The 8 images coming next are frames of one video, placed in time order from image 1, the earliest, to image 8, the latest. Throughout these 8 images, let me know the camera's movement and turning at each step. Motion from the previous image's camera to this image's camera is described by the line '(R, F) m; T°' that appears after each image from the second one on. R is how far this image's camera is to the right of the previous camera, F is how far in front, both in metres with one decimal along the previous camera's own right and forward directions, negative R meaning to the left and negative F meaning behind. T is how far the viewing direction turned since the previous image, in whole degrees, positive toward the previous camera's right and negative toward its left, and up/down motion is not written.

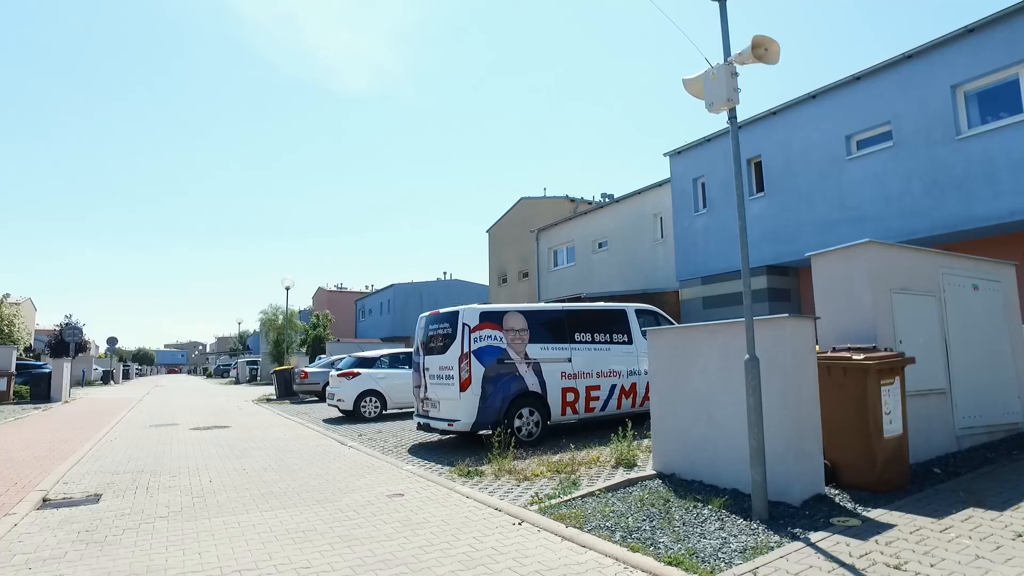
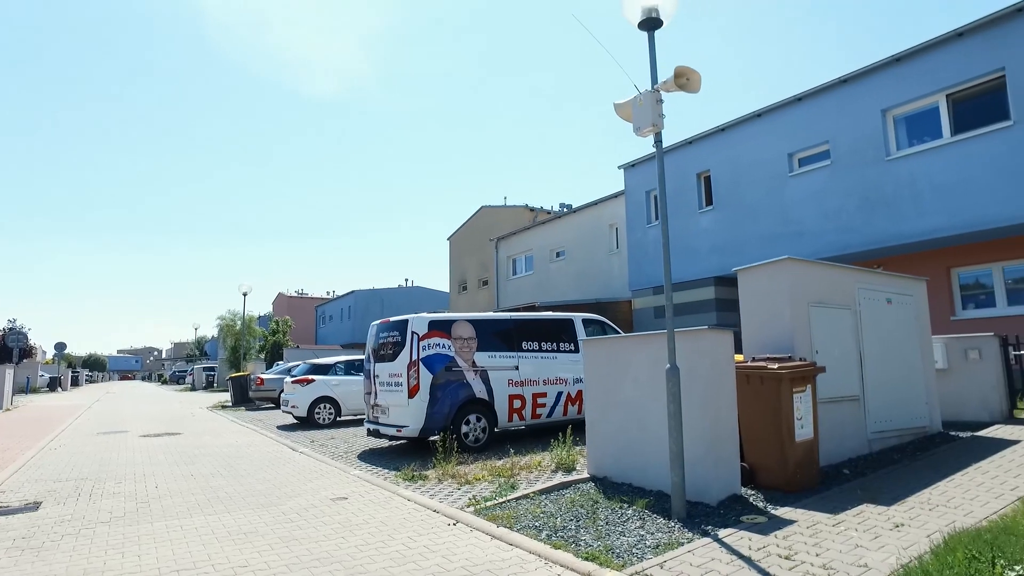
(+0.2, -0.3) m; +3°
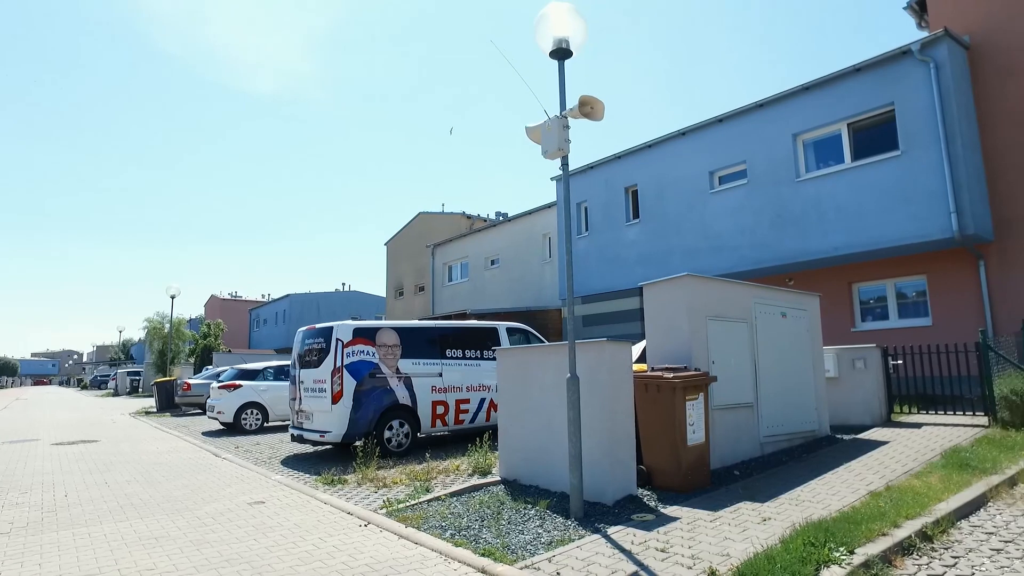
(+0.2, -0.3) m; +5°
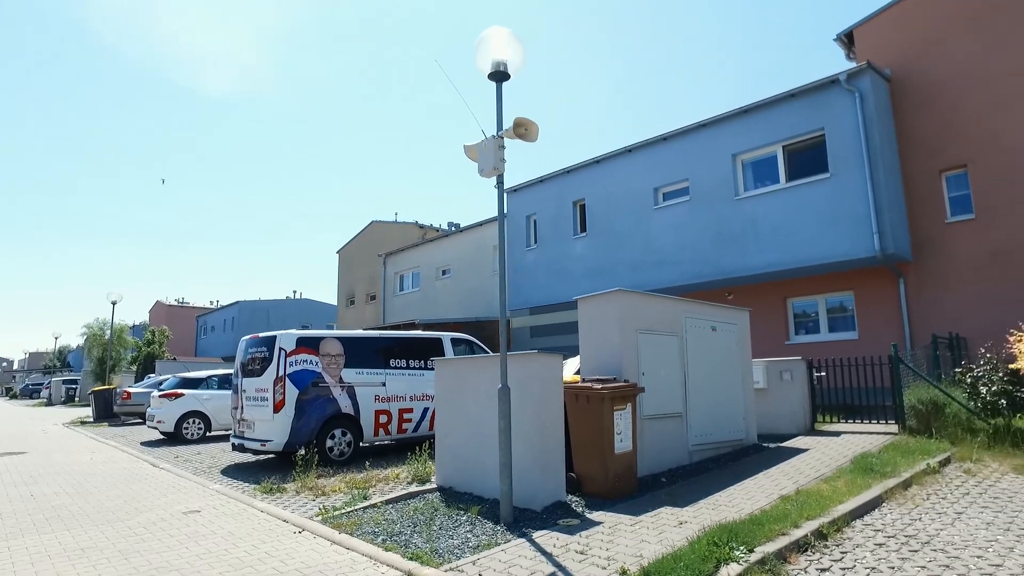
(+0.2, -0.2) m; +4°
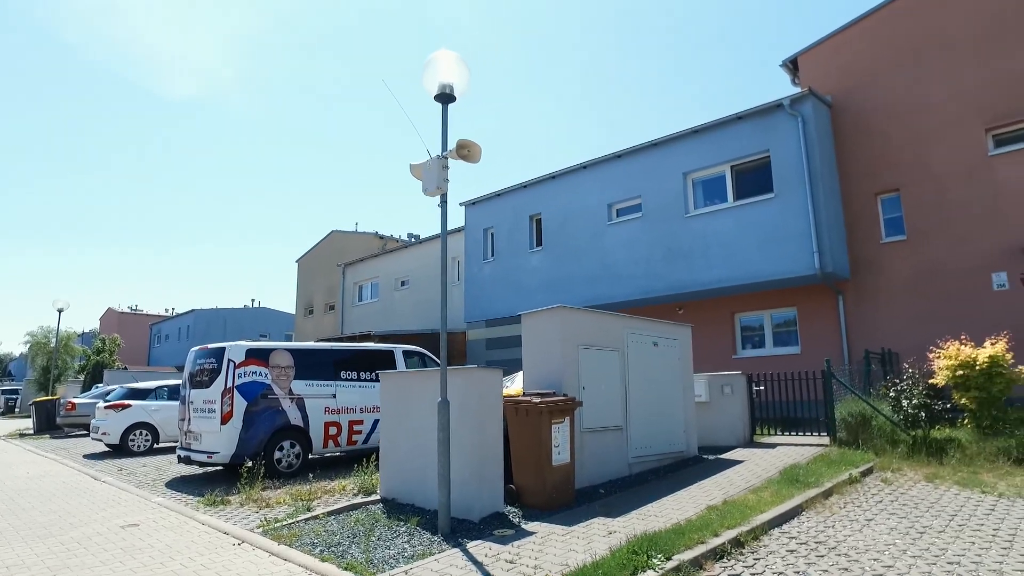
(+0.2, -0.2) m; +3°
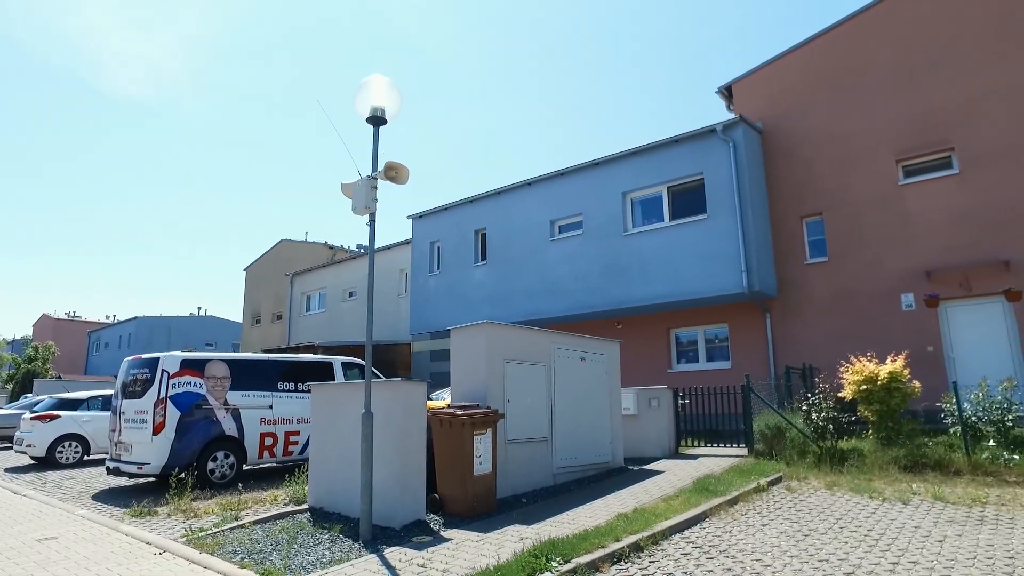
(+0.3, -0.3) m; +4°
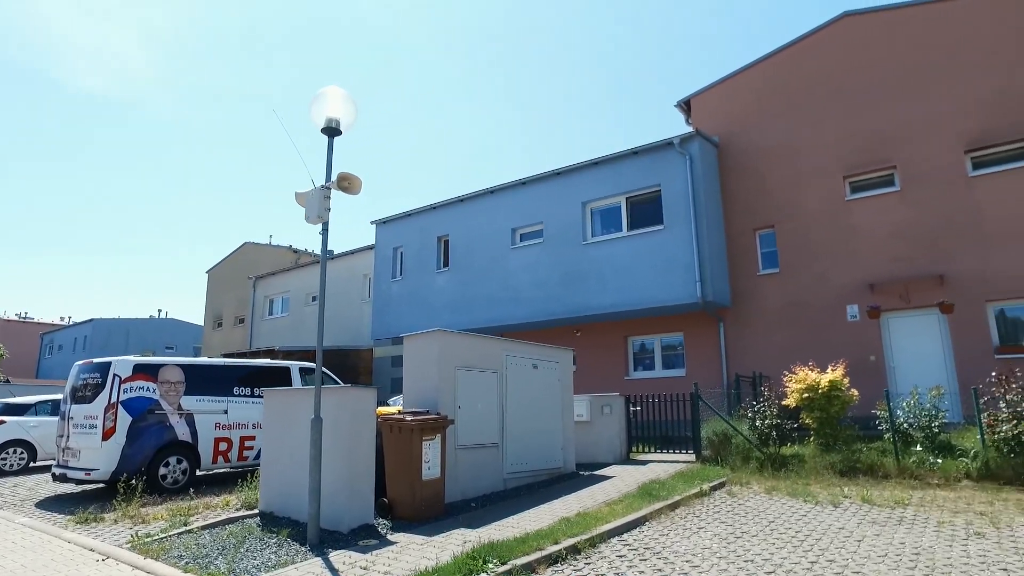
(+0.2, -0.2) m; +2°
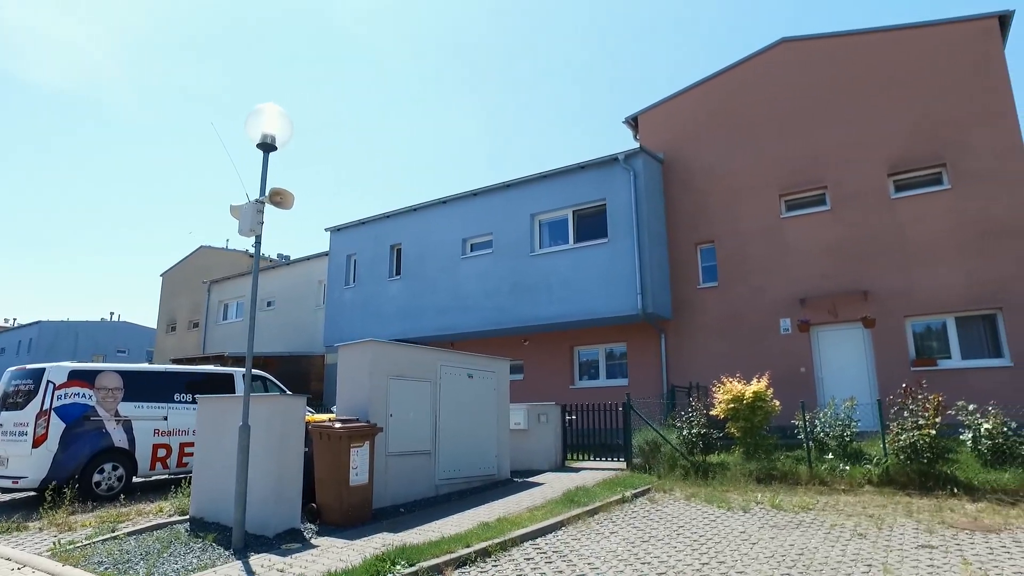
(+0.4, -0.3) m; +3°
